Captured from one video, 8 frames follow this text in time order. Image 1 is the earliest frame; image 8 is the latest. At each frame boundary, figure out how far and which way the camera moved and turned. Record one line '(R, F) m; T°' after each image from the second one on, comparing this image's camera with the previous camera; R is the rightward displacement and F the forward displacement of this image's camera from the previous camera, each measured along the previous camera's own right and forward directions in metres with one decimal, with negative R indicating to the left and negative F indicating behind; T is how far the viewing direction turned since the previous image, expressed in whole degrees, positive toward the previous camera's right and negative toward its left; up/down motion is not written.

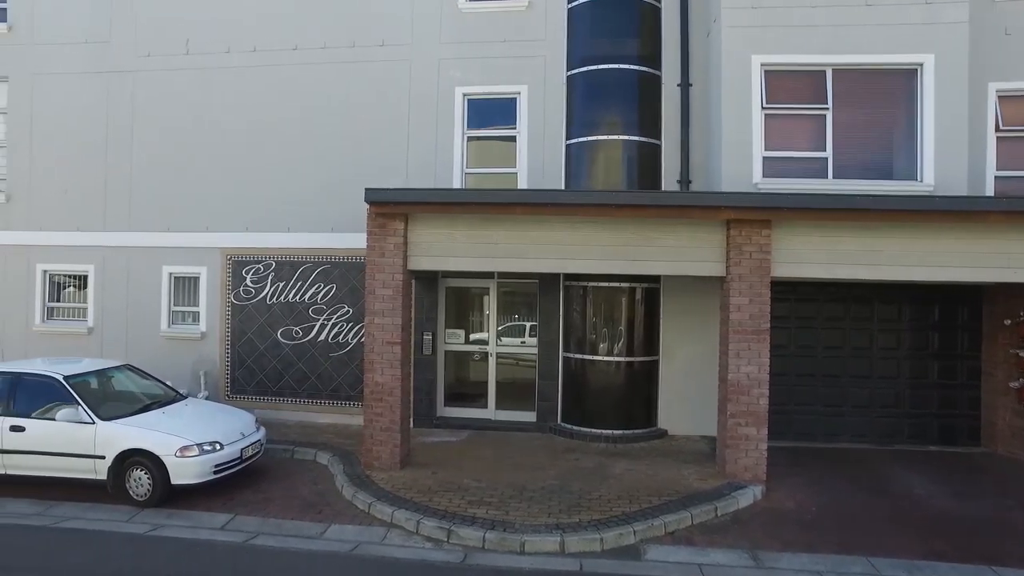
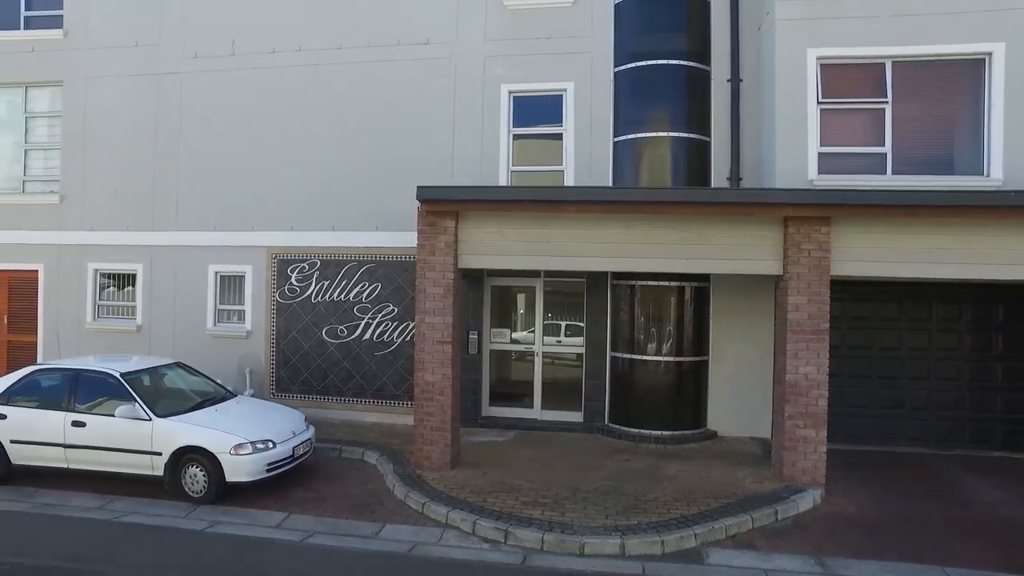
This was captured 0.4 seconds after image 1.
(-0.3, +0.1) m; -2°
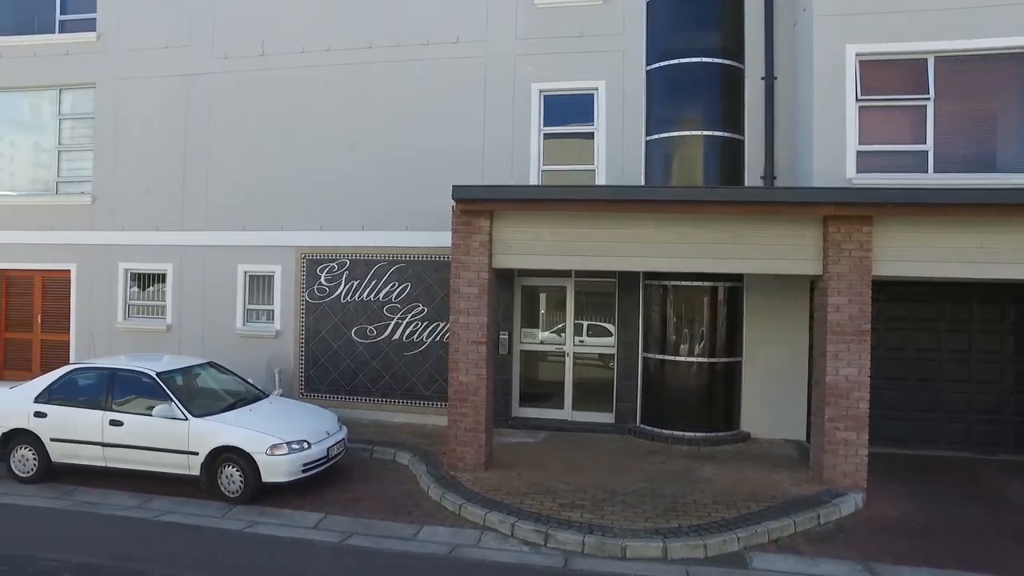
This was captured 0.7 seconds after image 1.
(-0.2, 0.0) m; -1°
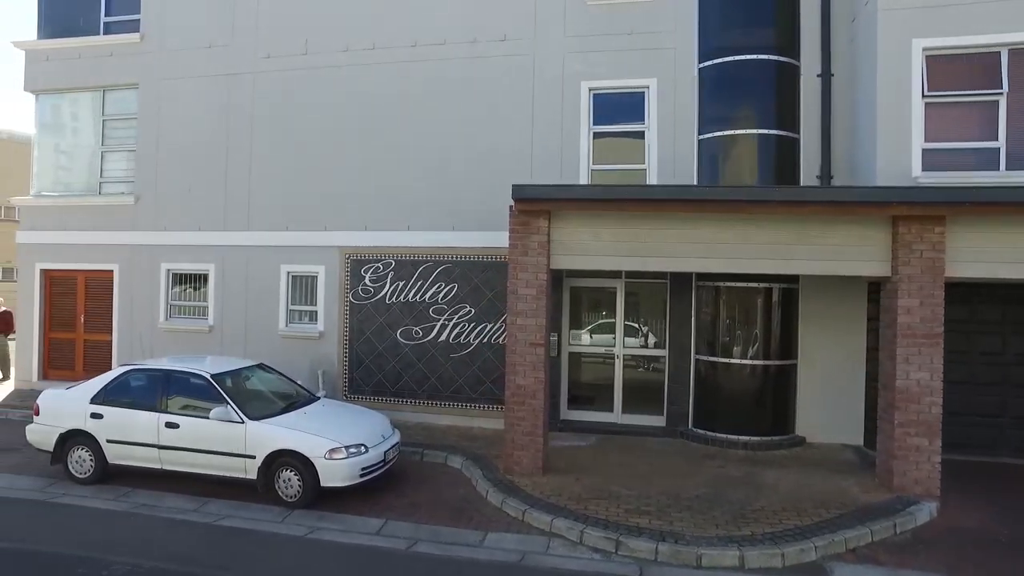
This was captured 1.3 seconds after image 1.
(-0.5, +0.1) m; -1°
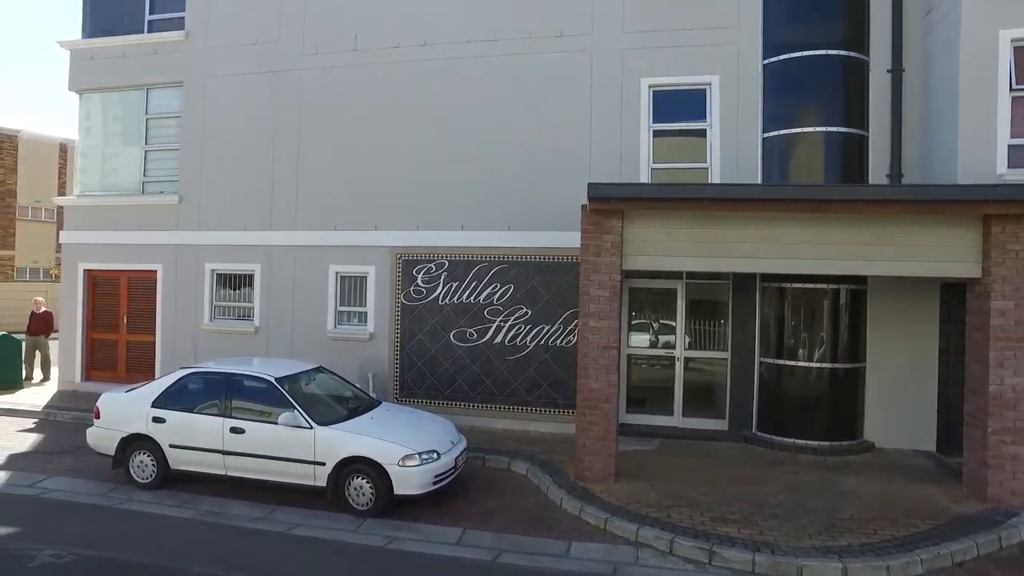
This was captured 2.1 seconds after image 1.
(-0.7, +0.2) m; 0°
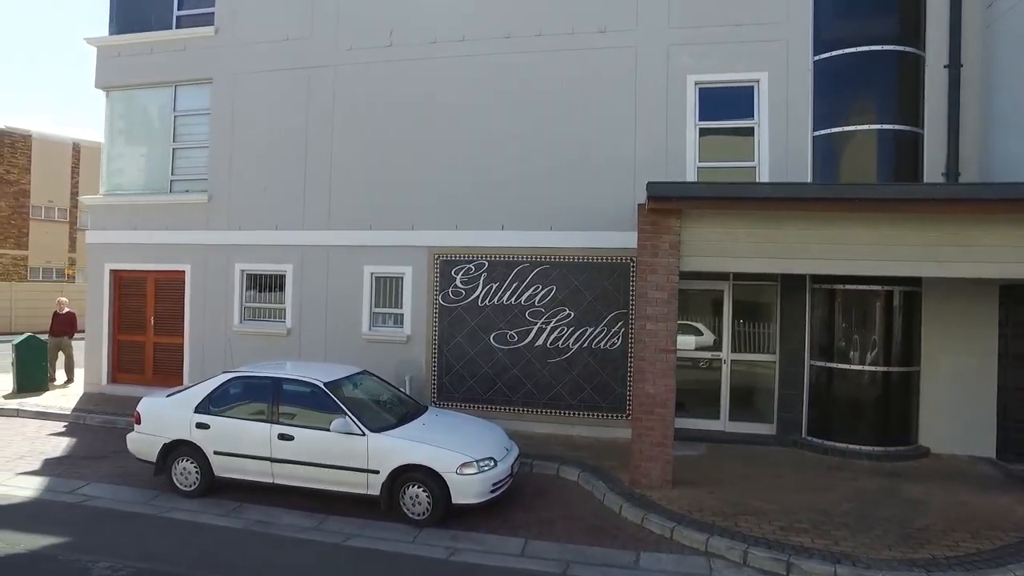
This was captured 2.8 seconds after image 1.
(-0.6, +0.2) m; 0°
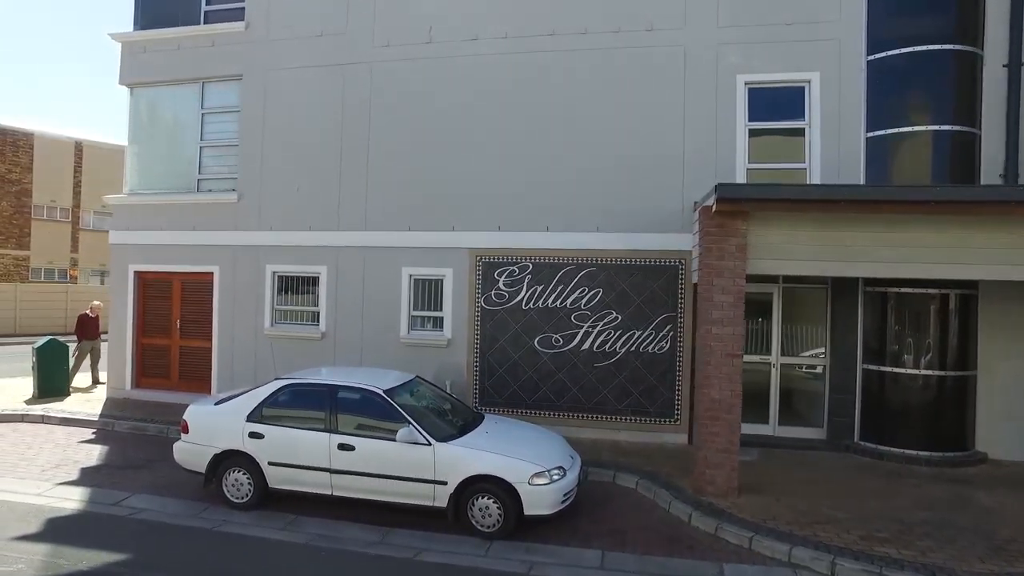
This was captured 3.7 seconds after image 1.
(-0.8, +0.2) m; +1°
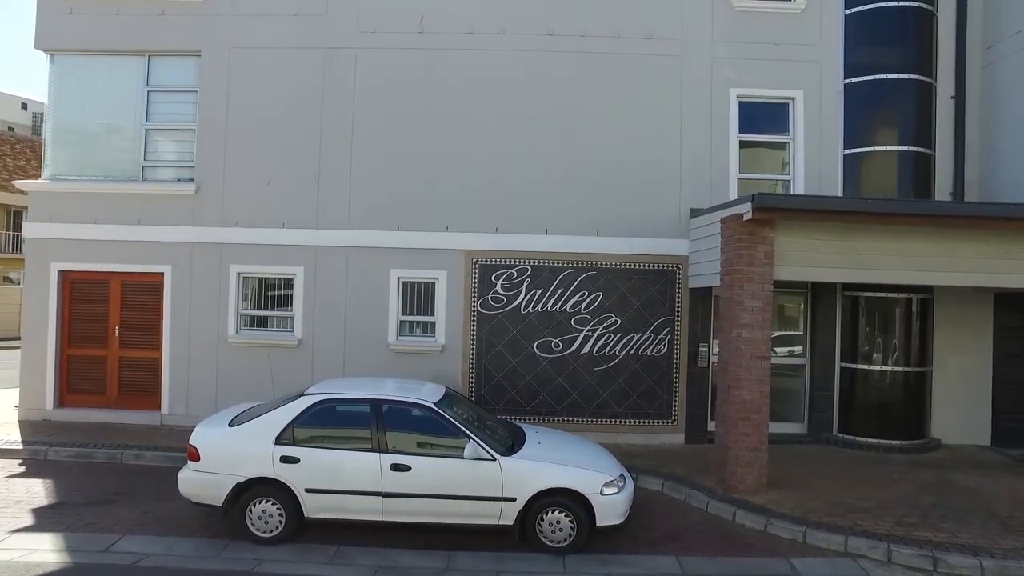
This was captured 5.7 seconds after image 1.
(-2.0, +0.5) m; +12°
